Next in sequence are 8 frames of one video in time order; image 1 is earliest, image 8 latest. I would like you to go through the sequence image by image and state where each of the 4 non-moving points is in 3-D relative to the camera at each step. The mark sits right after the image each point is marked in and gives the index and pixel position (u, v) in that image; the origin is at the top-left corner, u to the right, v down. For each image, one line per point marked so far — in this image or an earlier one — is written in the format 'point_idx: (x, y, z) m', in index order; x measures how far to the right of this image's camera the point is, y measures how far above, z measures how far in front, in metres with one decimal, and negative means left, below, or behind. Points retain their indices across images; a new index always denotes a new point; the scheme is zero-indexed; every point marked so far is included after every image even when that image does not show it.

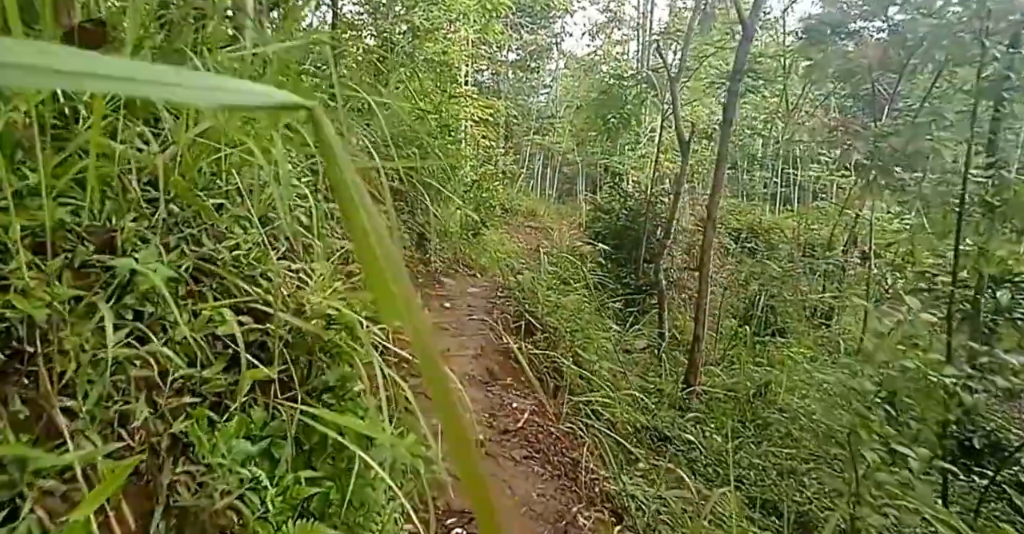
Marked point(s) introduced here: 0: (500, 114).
0: (-0.2, +3.0, +11.0) m
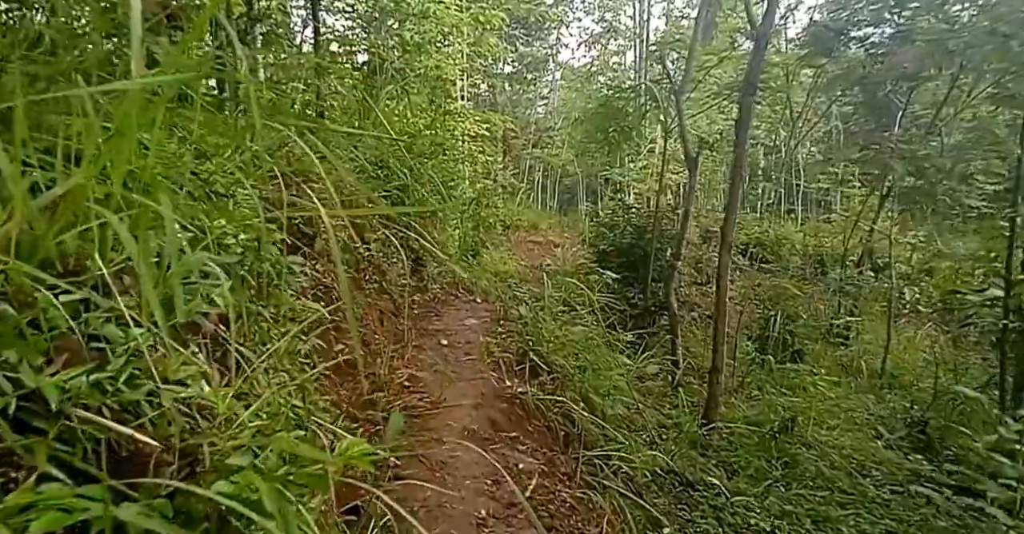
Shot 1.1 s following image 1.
0: (-0.3, +2.7, +10.8) m
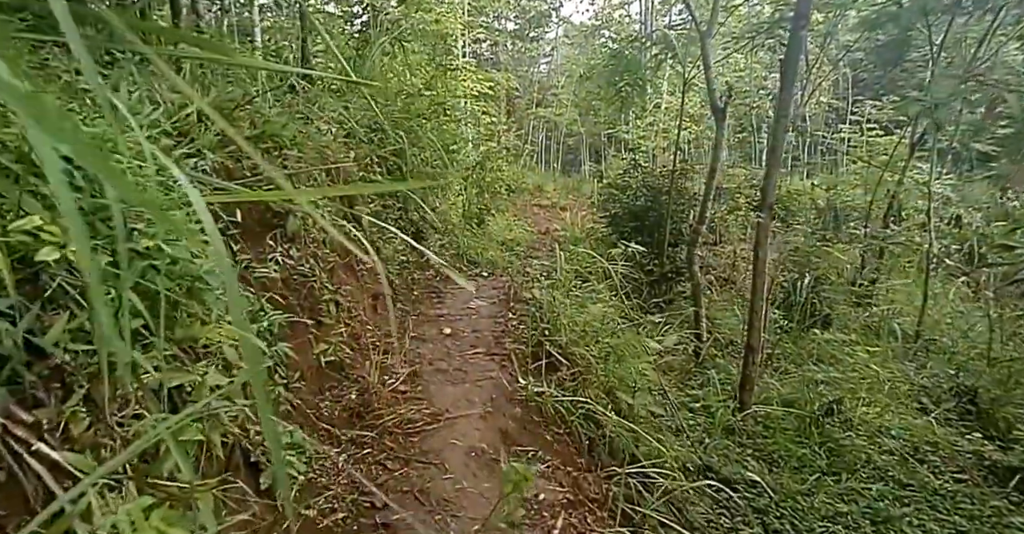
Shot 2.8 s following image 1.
0: (-0.2, +3.3, +10.1) m
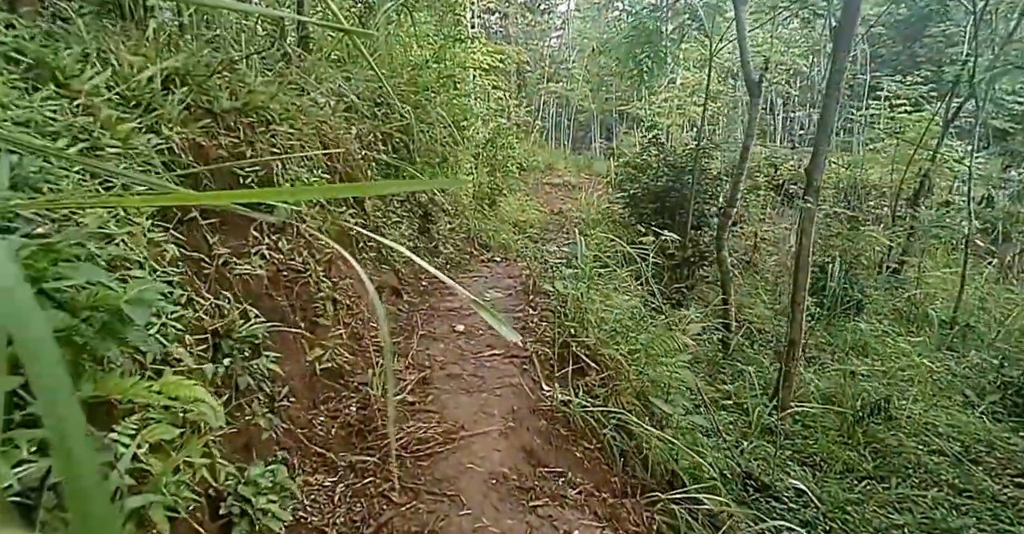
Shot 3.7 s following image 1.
0: (0.0, +3.6, +9.6) m
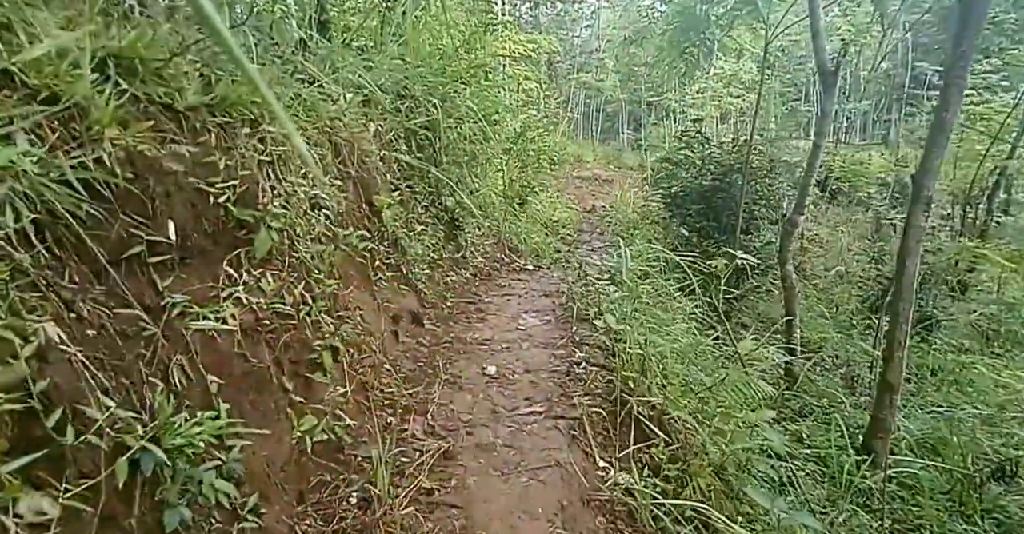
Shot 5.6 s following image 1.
0: (+0.5, +3.6, +9.0) m
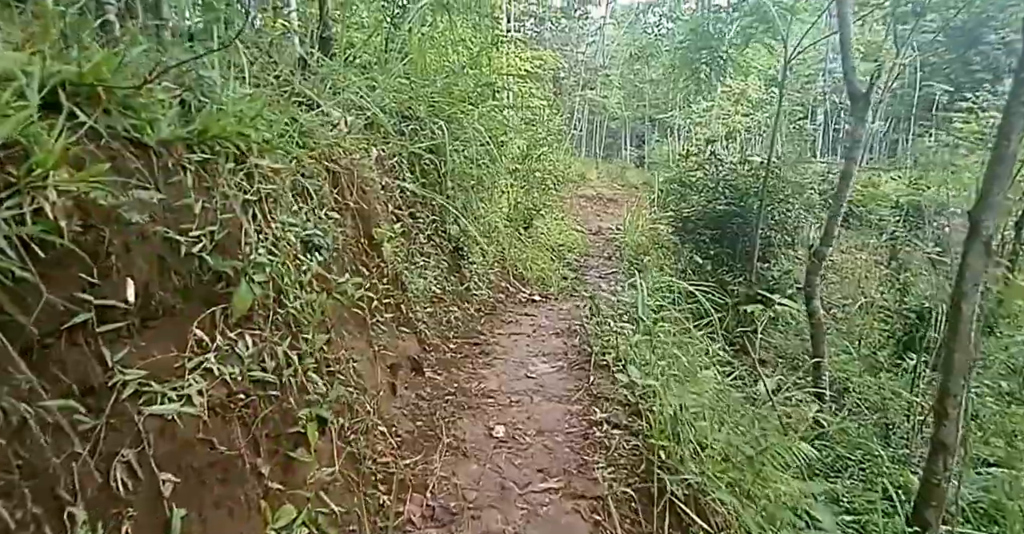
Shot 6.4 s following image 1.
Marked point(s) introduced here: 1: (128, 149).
0: (+0.6, +3.2, +8.8) m
1: (-0.9, +0.3, +1.3) m
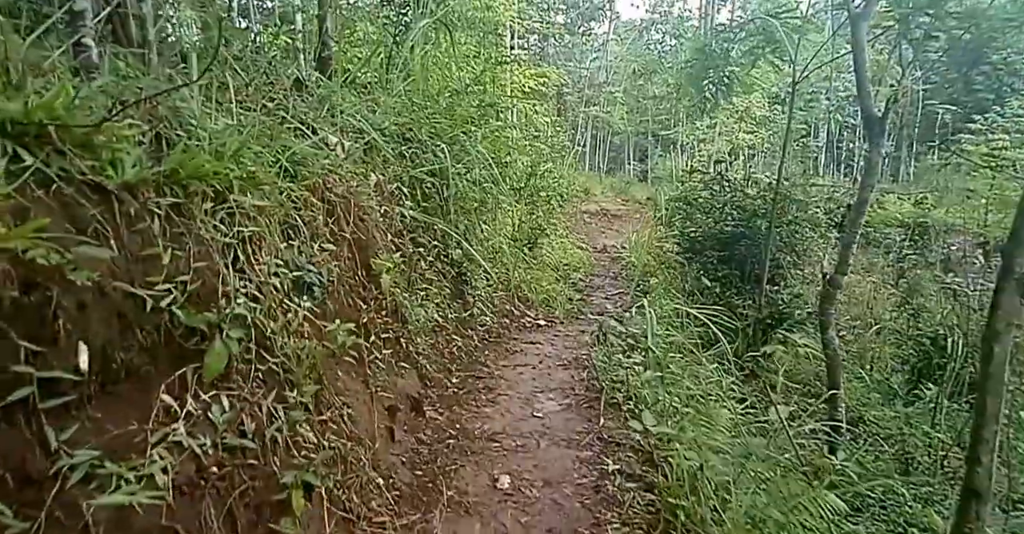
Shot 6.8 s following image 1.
0: (+0.7, +2.9, +8.8) m
1: (-0.9, +0.1, +1.1) m
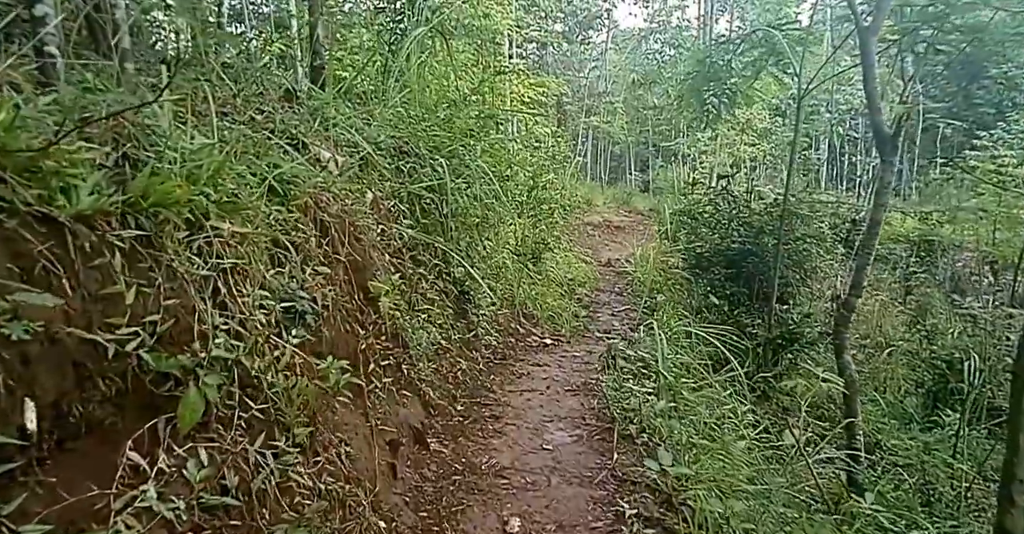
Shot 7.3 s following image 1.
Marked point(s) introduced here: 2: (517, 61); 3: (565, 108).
0: (+0.7, +2.7, +8.7) m
1: (-0.8, +0.1, +1.0) m
2: (+0.1, +2.7, +7.4) m
3: (+1.1, +3.1, +11.0) m
